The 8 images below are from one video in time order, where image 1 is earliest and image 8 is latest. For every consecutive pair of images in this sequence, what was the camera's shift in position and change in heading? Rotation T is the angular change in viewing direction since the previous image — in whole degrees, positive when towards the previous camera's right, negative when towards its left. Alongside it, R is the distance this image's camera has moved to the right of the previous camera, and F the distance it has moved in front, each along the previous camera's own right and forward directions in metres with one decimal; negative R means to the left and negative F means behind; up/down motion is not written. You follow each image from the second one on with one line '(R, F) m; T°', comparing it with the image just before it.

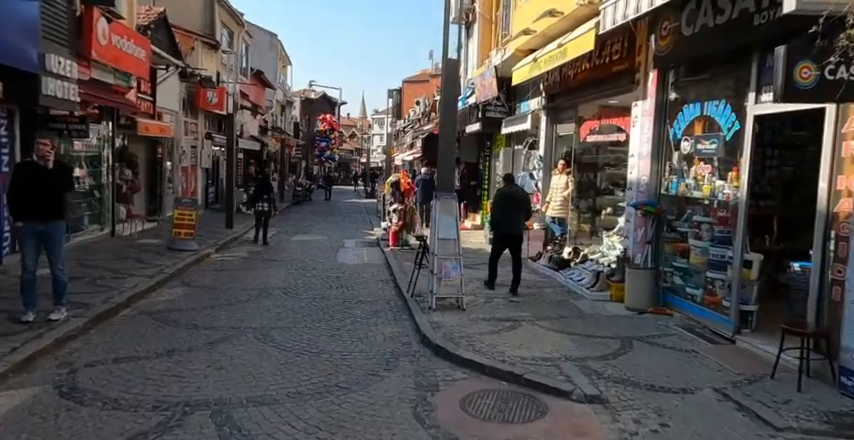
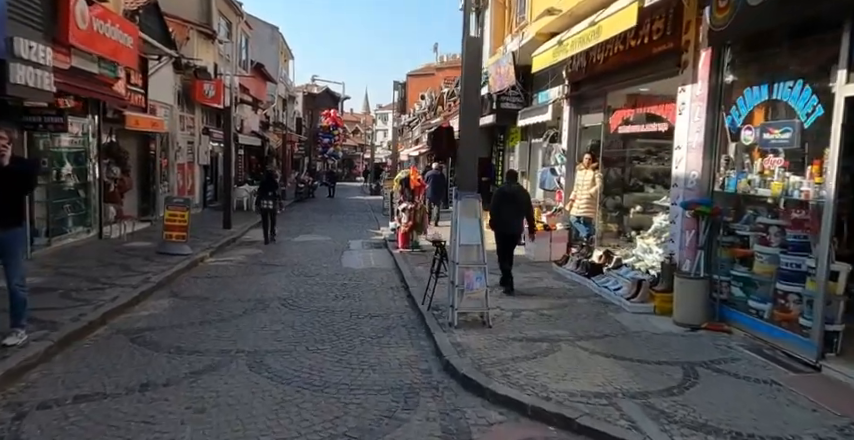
(-0.2, +1.1) m; 0°
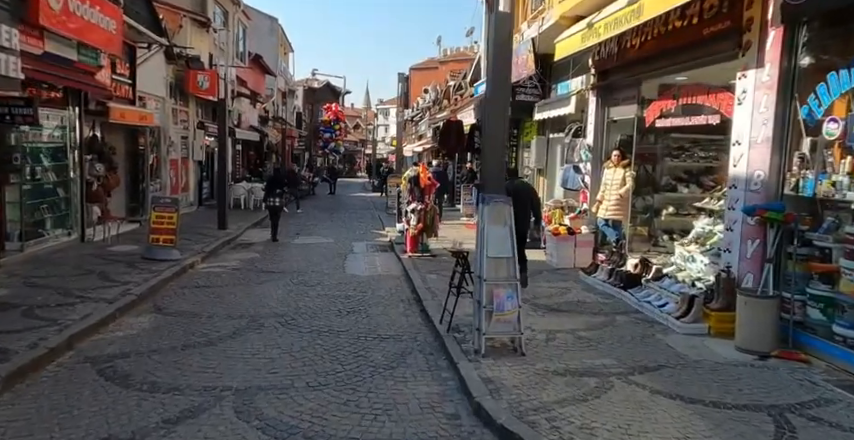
(-0.2, +1.1) m; 0°
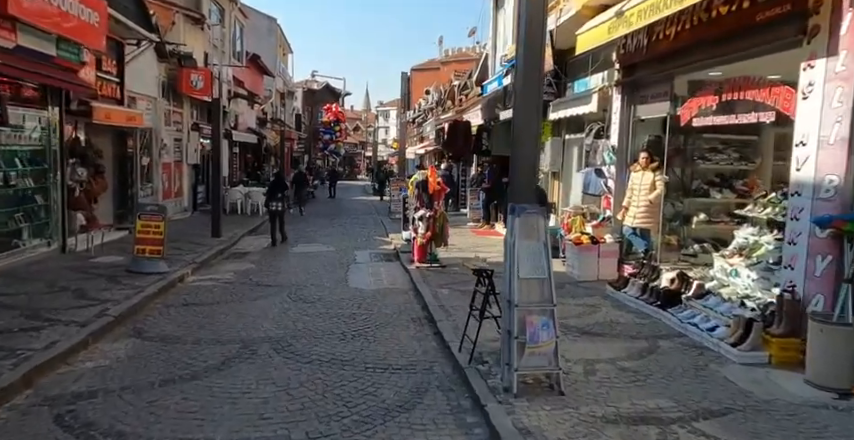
(-0.2, +0.9) m; 0°
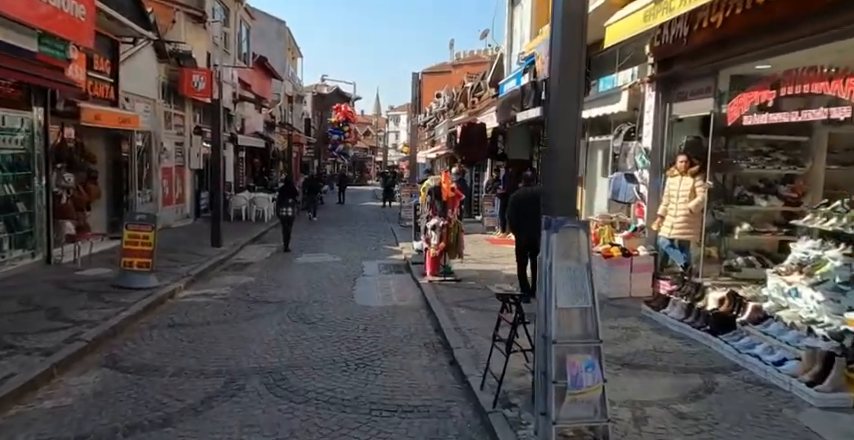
(0.0, +0.9) m; -1°
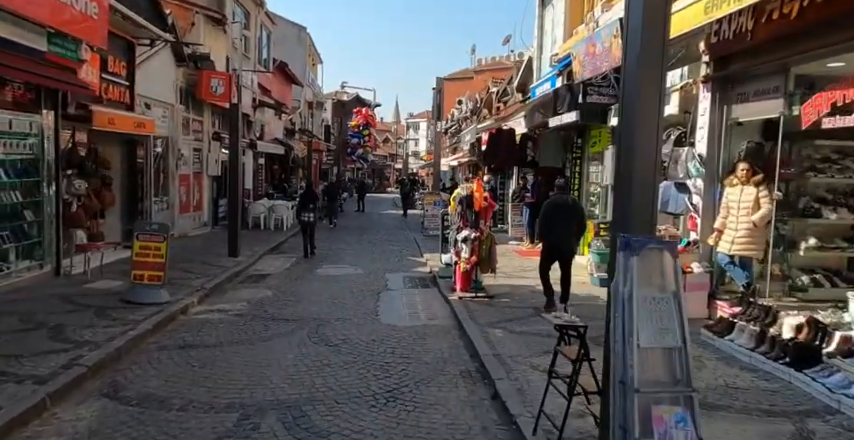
(-0.2, +0.7) m; -2°
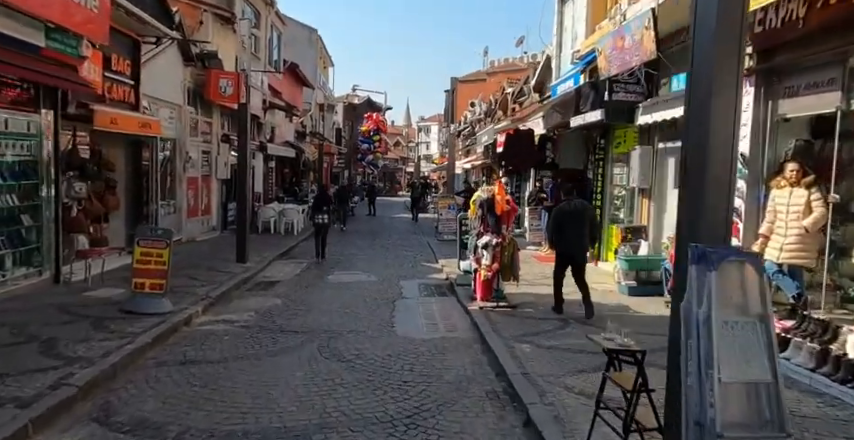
(-0.1, +0.6) m; -1°
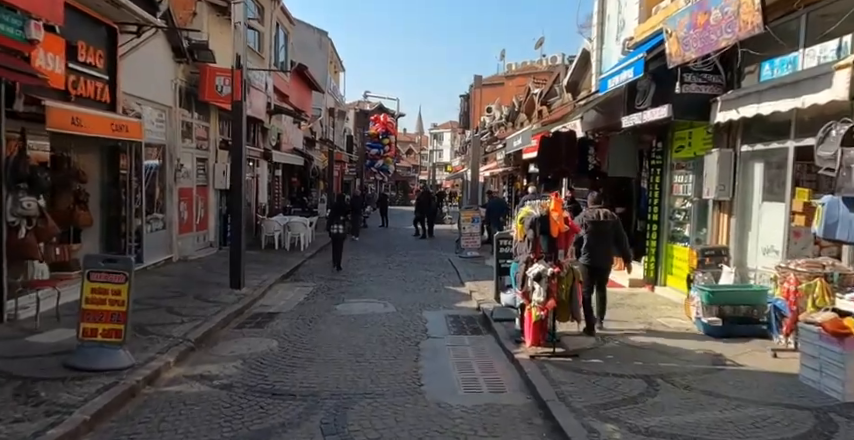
(-0.3, +2.0) m; -1°
